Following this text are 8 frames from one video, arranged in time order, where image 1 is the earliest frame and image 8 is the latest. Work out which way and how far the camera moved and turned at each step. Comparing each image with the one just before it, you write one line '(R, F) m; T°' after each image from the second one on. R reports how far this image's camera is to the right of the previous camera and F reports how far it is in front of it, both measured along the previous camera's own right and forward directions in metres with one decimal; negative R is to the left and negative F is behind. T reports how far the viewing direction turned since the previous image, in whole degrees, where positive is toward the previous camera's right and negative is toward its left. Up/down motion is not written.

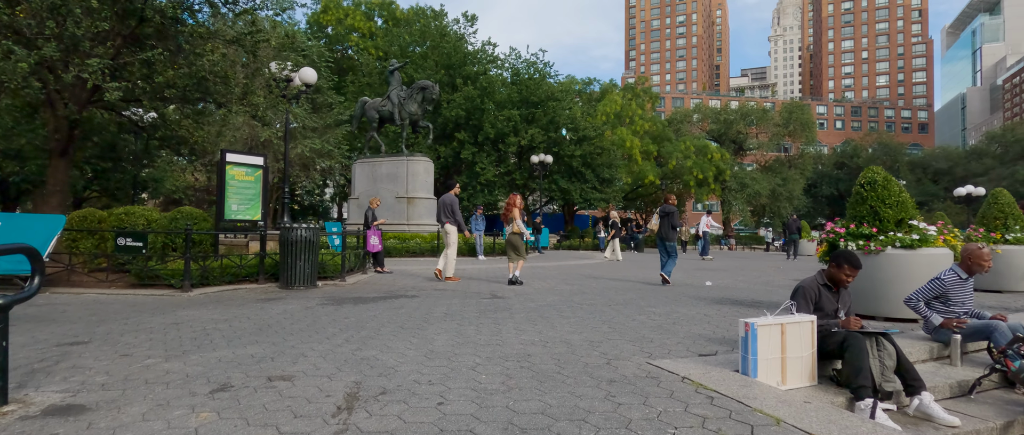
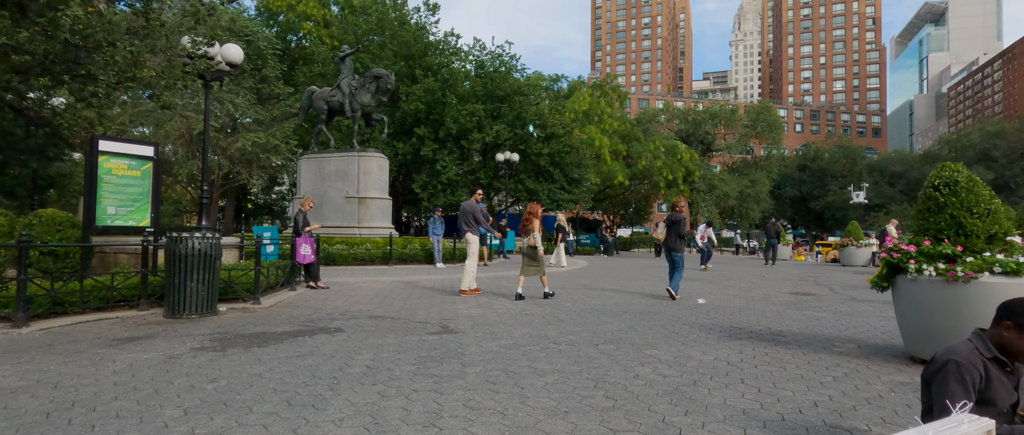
(+0.1, +1.9) m; +4°
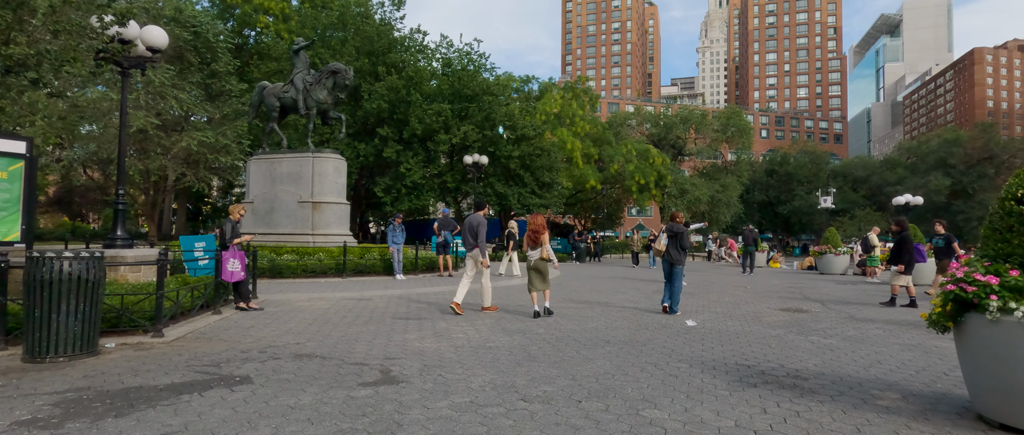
(+0.1, +1.3) m; +3°
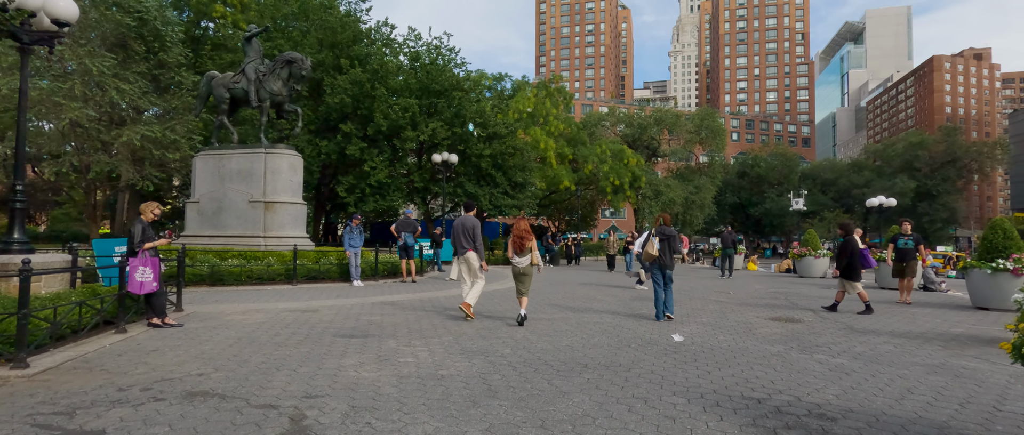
(+0.2, +1.1) m; +3°
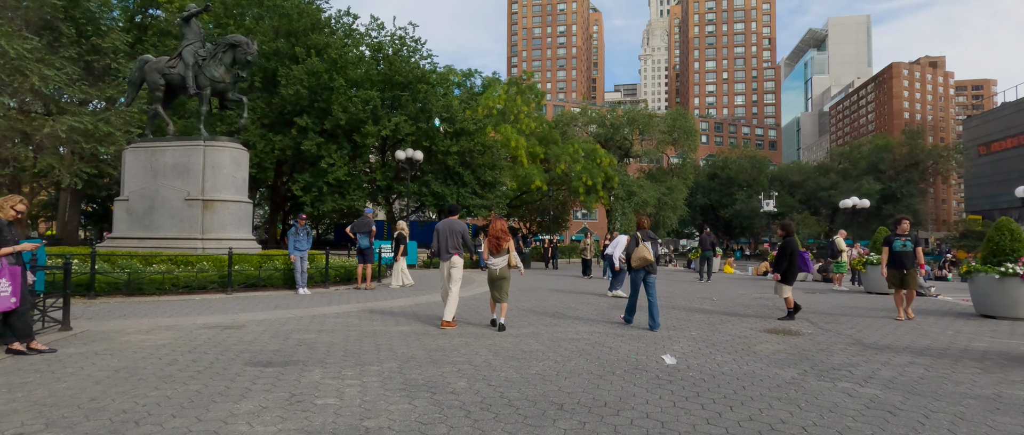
(+0.2, +1.3) m; +3°
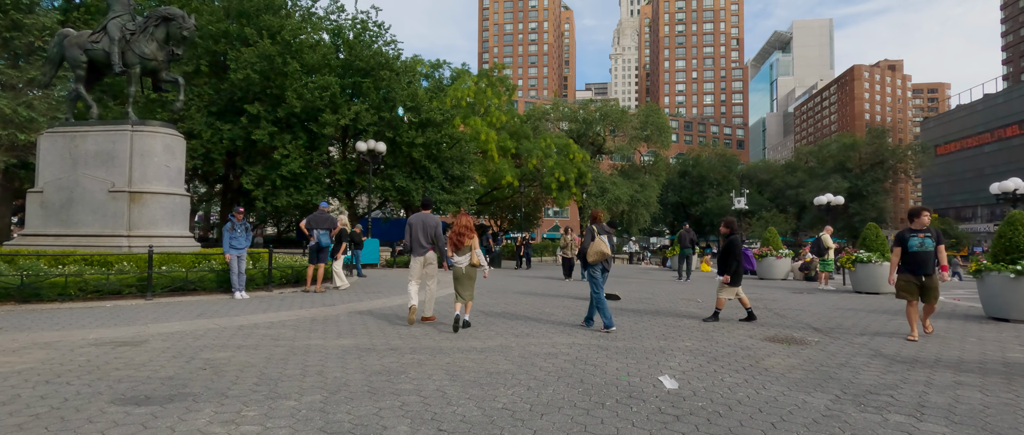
(+0.1, +1.3) m; +3°
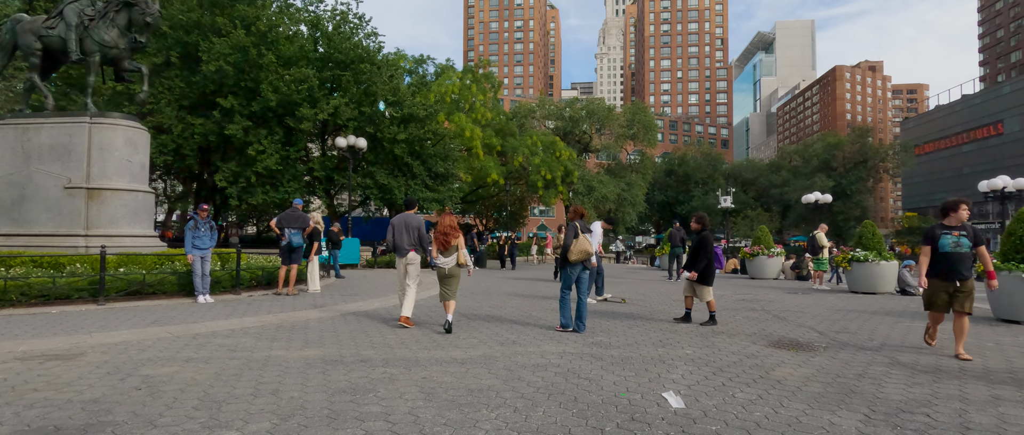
(0.0, +0.7) m; +2°
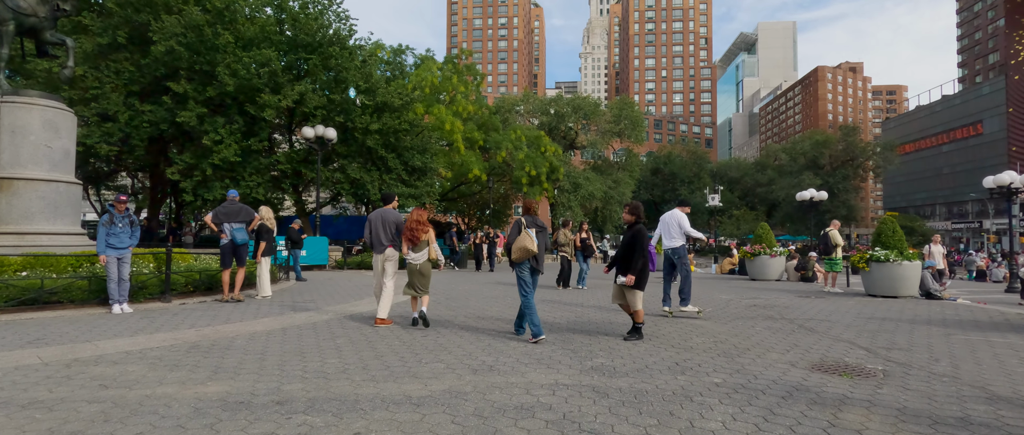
(+0.1, +1.6) m; +2°
